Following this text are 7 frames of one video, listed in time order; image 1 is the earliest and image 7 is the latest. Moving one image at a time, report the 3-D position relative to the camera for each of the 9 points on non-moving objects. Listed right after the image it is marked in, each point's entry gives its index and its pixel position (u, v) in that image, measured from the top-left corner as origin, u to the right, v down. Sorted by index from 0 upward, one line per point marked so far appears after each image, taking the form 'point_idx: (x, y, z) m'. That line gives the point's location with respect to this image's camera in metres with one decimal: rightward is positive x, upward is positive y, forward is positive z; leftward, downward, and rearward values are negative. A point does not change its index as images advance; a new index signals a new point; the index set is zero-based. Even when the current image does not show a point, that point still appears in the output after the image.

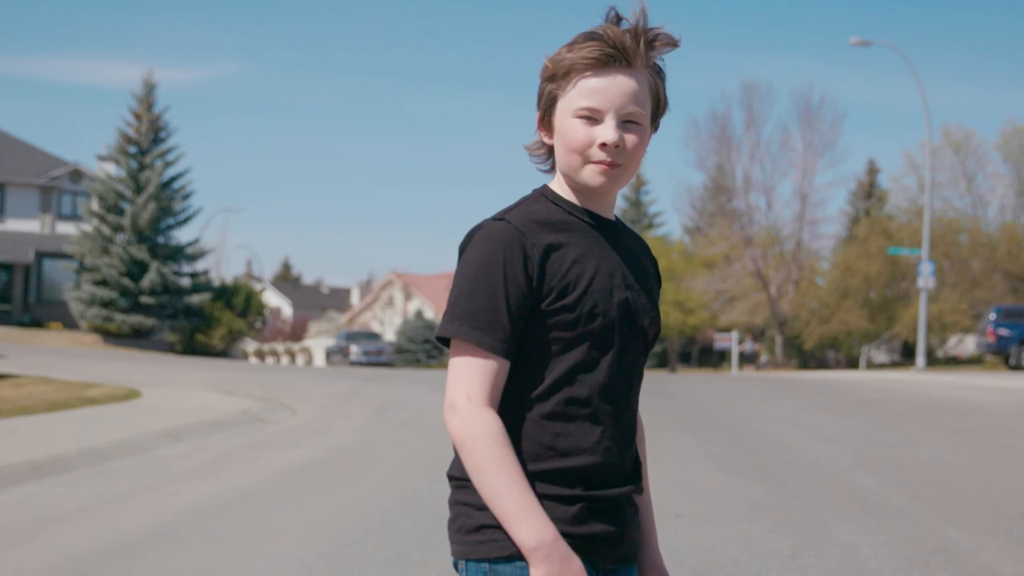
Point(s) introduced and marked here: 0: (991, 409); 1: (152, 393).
0: (+7.7, -1.9, +17.4) m
1: (-5.0, -1.5, +15.5) m
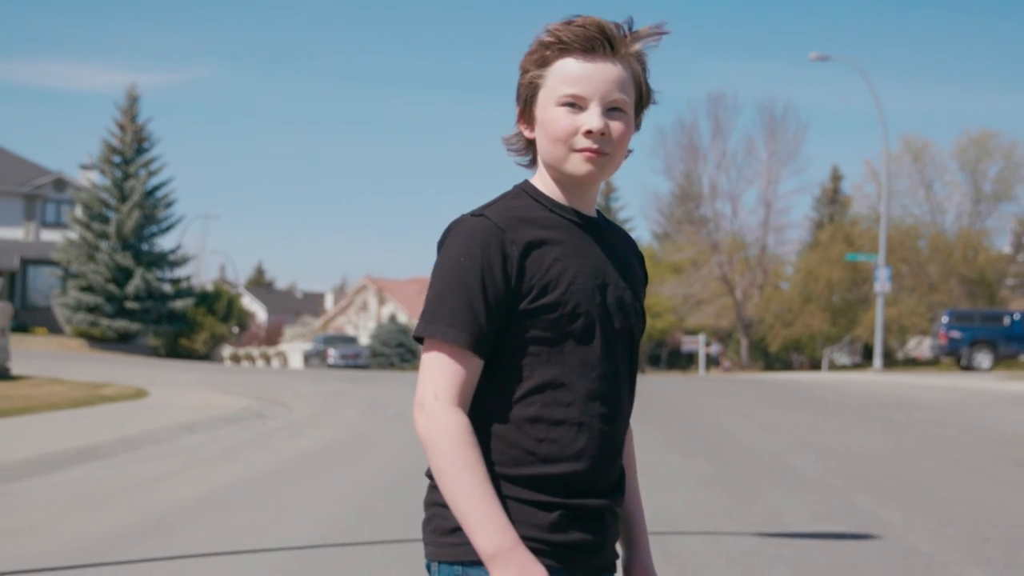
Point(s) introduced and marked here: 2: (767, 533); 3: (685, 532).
0: (+7.3, -2.0, +19.0) m
1: (-5.4, -1.6, +16.7) m
2: (+1.6, -1.5, +6.8) m
3: (+1.1, -1.5, +6.9) m
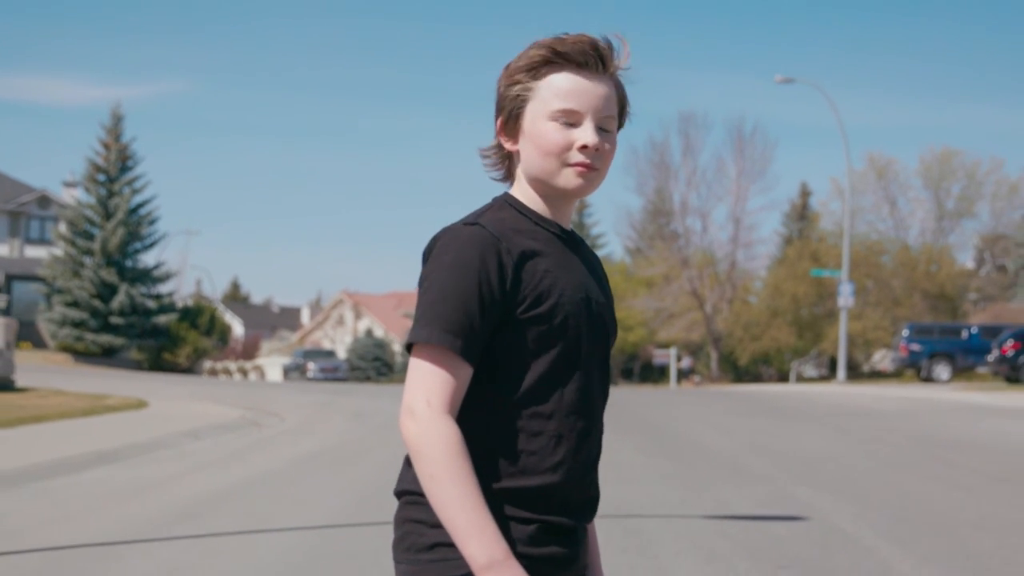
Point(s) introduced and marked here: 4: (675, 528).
0: (+6.9, -2.3, +20.2) m
1: (-5.7, -1.8, +17.7) m
2: (+1.5, -1.6, +7.9) m
3: (+1.0, -1.6, +8.0) m
4: (+1.1, -1.6, +7.5) m
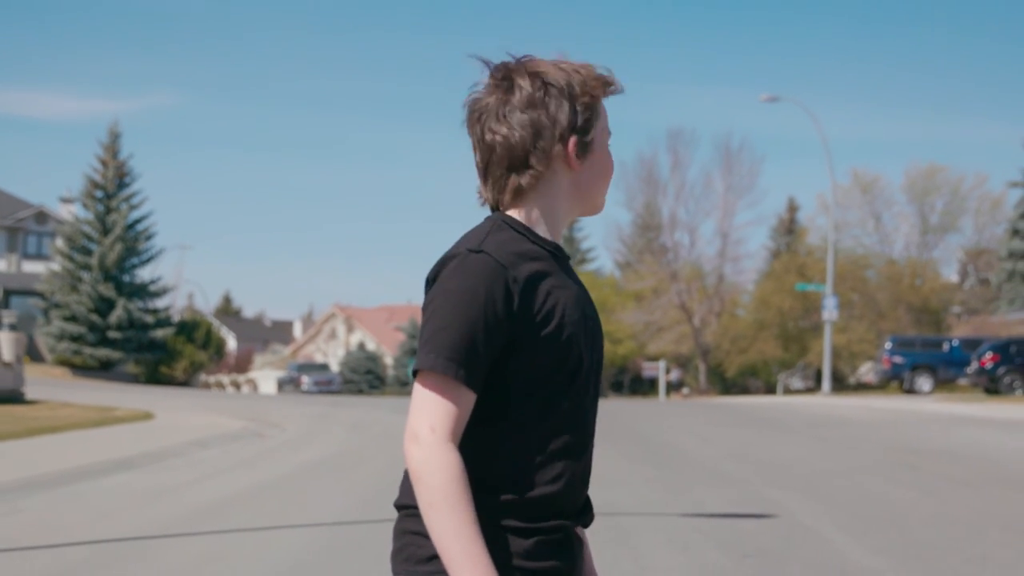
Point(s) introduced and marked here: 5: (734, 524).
0: (+6.7, -2.6, +21.0) m
1: (-5.8, -2.1, +18.4) m
2: (+1.4, -1.8, +8.7) m
3: (+0.9, -1.8, +8.7) m
4: (+1.1, -1.8, +8.2) m
5: (+1.7, -1.8, +8.2) m
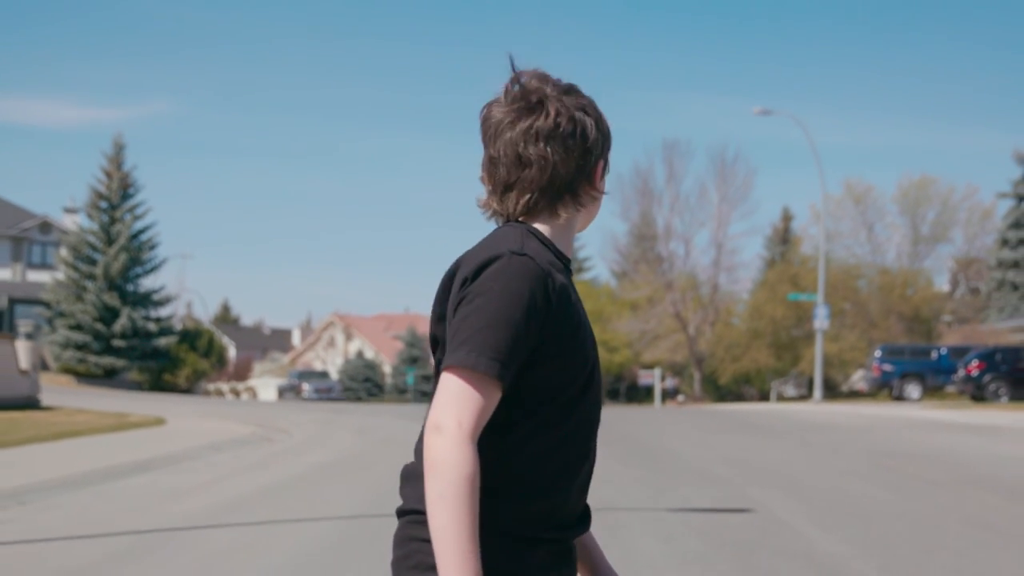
0: (+6.7, -2.8, +21.8) m
1: (-5.9, -2.3, +19.1) m
2: (+1.4, -1.9, +9.4) m
3: (+0.9, -1.9, +9.5) m
4: (+1.1, -1.9, +9.0) m
5: (+1.7, -1.9, +9.0) m
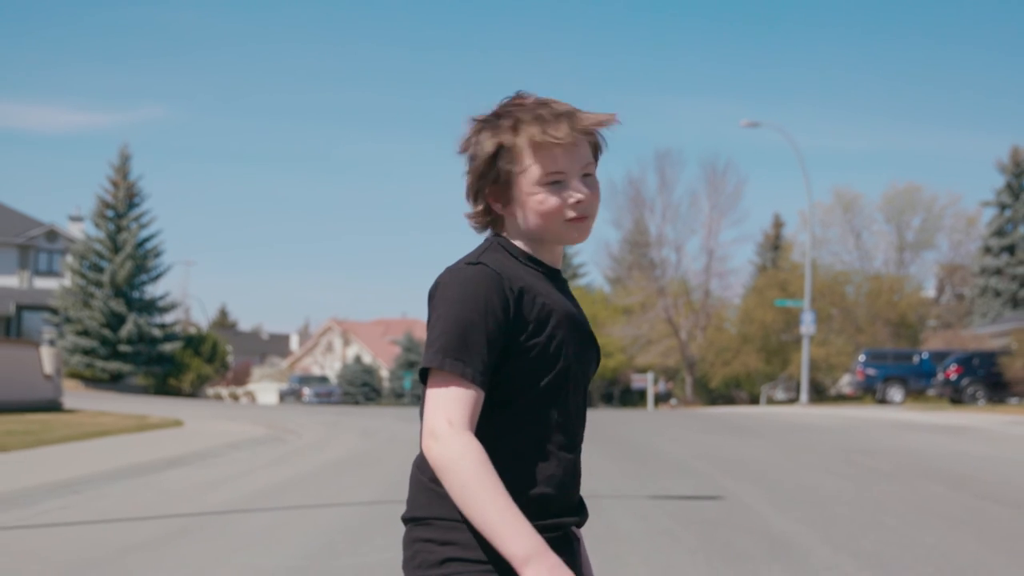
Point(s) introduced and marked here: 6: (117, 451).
0: (+6.6, -3.0, +23.0) m
1: (-5.9, -2.5, +20.3) m
2: (+1.4, -2.0, +10.6) m
3: (+0.9, -2.0, +10.7) m
4: (+1.1, -2.0, +10.2) m
5: (+1.7, -2.0, +10.2) m
6: (-5.4, -2.3, +15.0) m
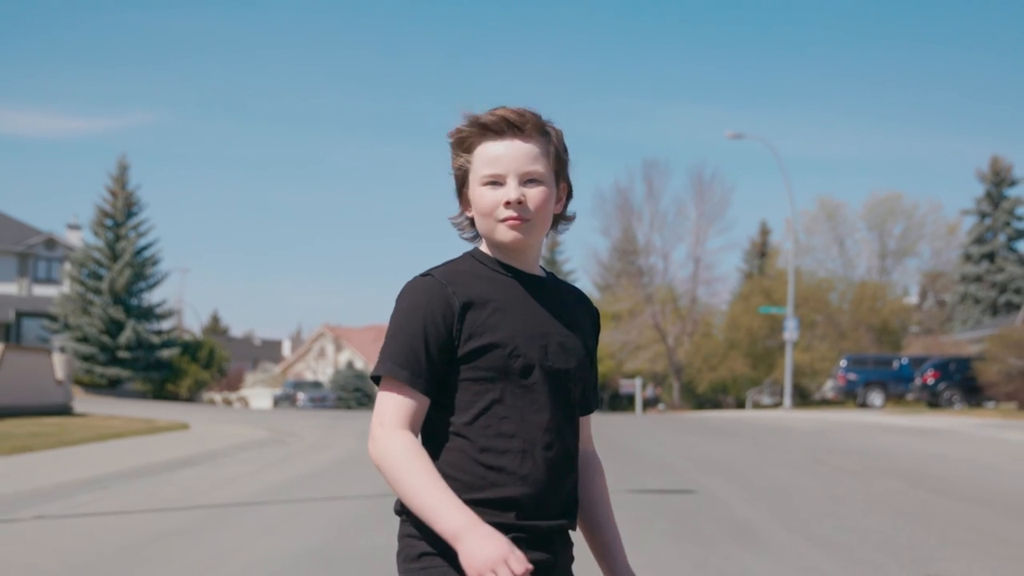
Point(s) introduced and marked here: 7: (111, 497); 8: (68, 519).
0: (+6.4, -3.1, +24.0) m
1: (-6.1, -2.6, +21.2) m
2: (+1.3, -2.1, +11.6) m
3: (+0.8, -2.2, +11.7) m
4: (+1.0, -2.1, +11.2) m
5: (+1.6, -2.1, +11.2) m
6: (-5.6, -2.4, +16.0) m
7: (-4.2, -2.2, +11.3) m
8: (-4.2, -2.2, +10.3) m
